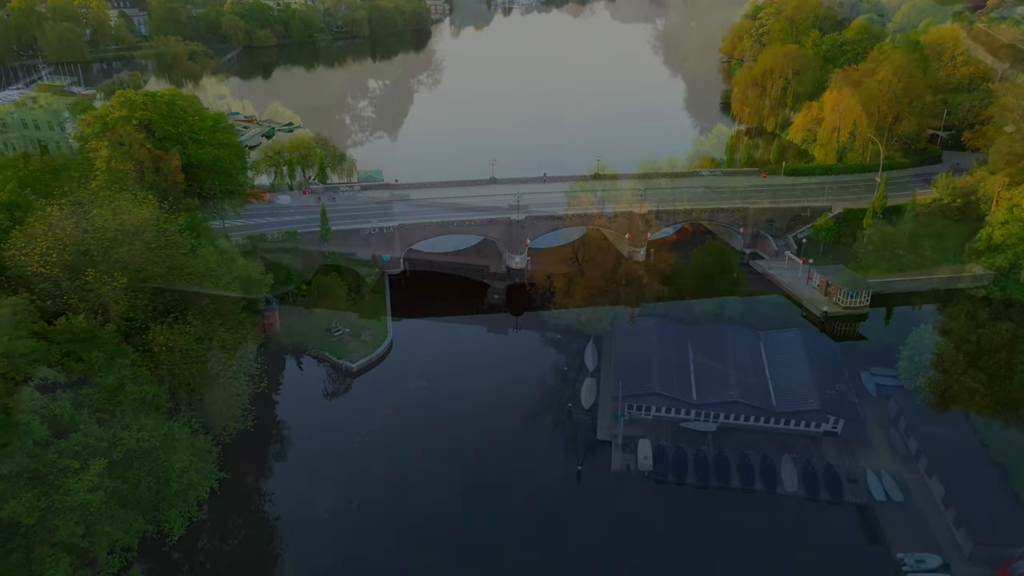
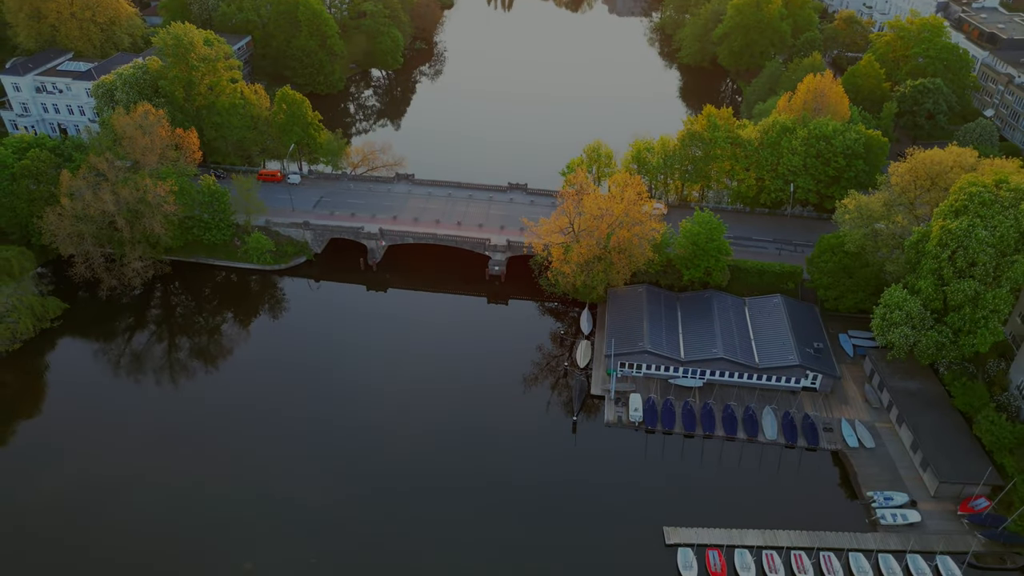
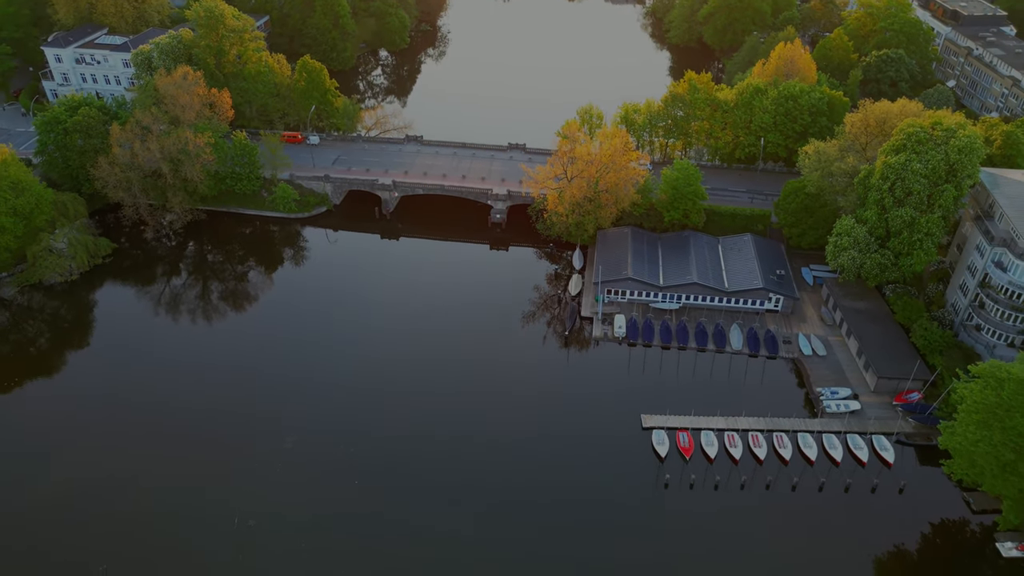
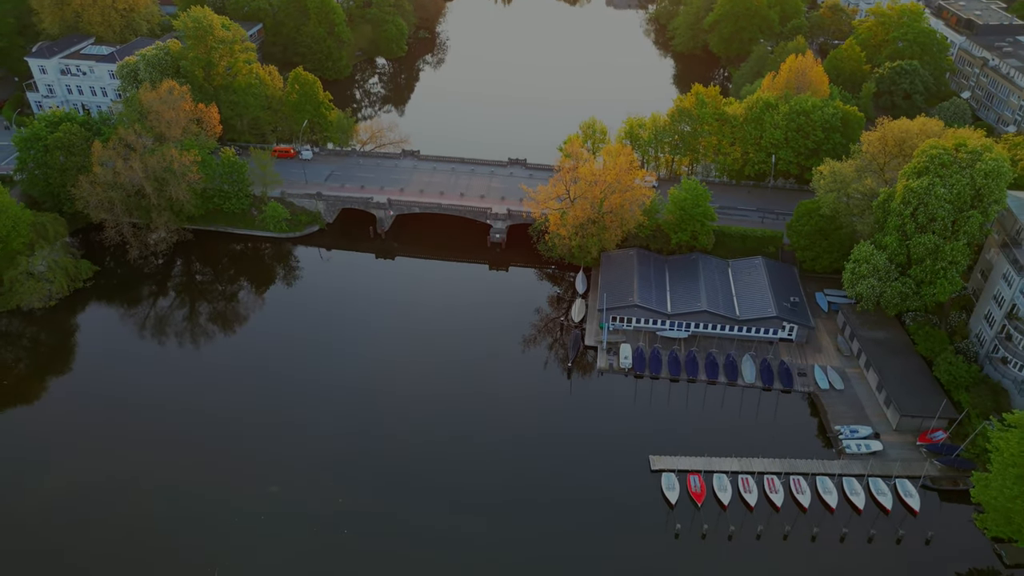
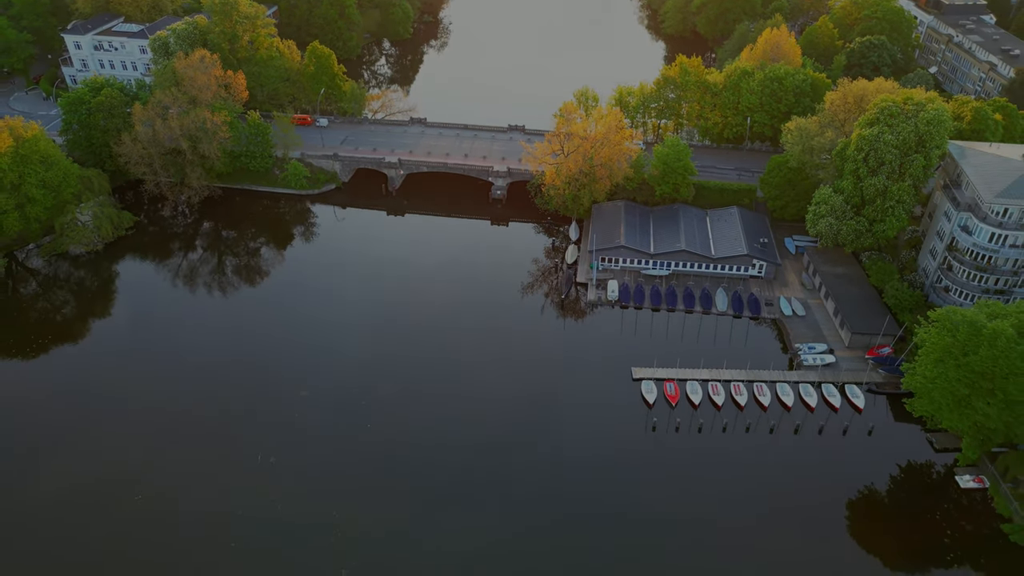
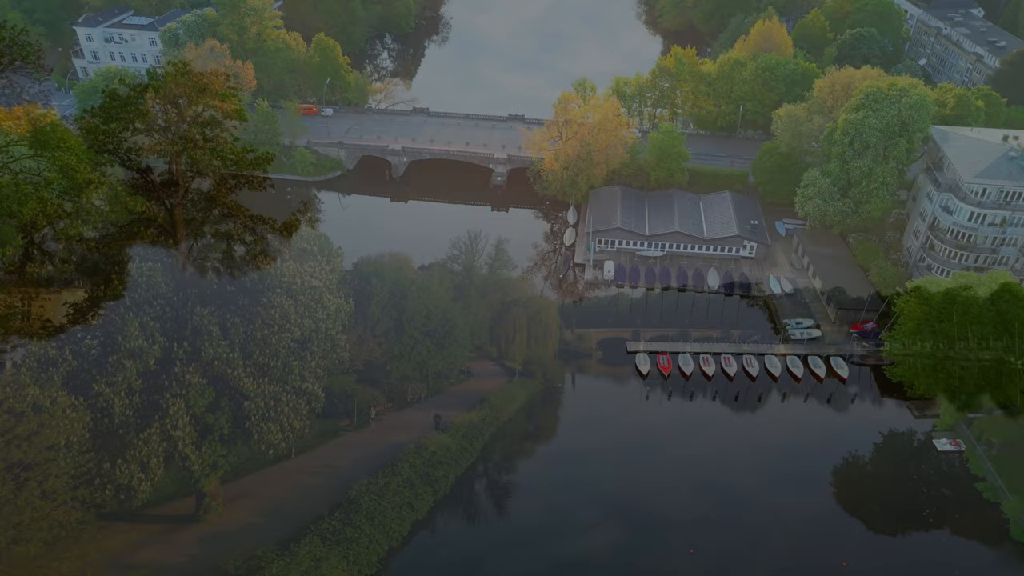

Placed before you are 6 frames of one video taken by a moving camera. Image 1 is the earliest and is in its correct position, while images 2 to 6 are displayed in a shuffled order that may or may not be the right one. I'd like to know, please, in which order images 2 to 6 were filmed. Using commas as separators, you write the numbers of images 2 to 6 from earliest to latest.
2, 4, 3, 5, 6
